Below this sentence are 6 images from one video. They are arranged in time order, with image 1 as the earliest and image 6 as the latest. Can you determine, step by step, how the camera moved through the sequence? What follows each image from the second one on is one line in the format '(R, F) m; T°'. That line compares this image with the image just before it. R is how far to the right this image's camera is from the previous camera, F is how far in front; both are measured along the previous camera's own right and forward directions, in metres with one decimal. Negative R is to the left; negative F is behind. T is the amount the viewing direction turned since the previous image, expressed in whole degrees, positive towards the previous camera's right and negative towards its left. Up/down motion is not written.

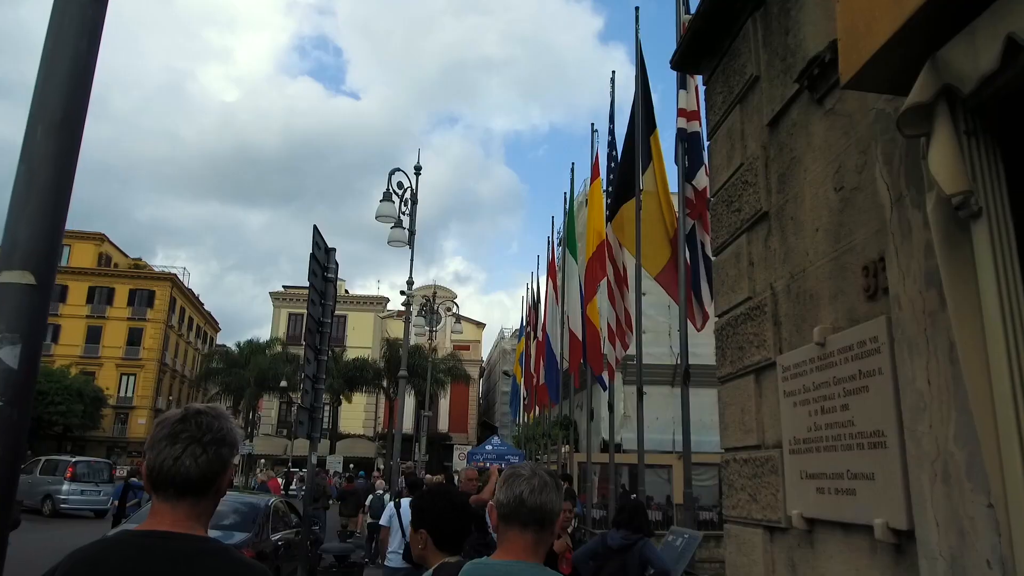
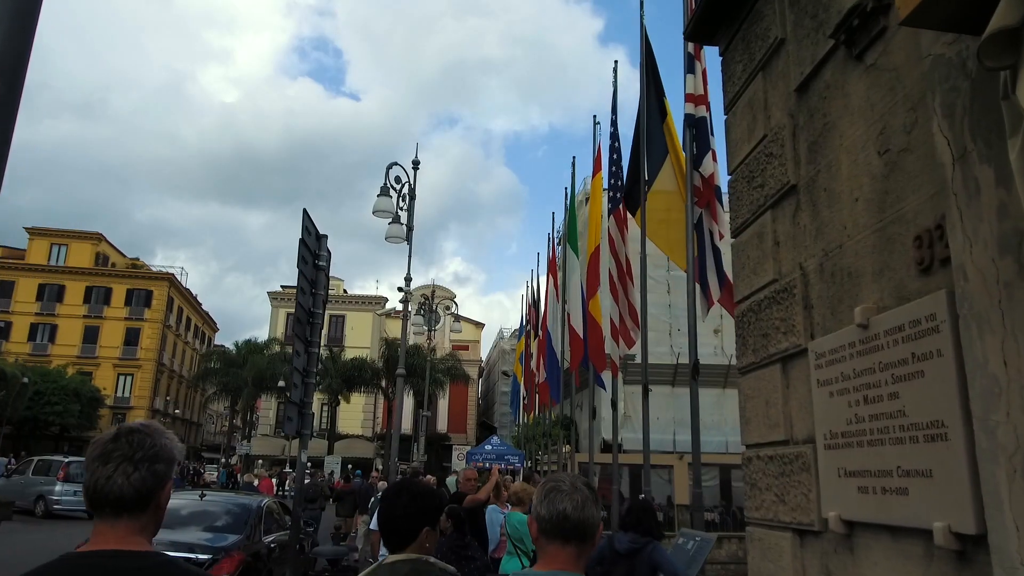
(0.0, +0.4) m; 0°
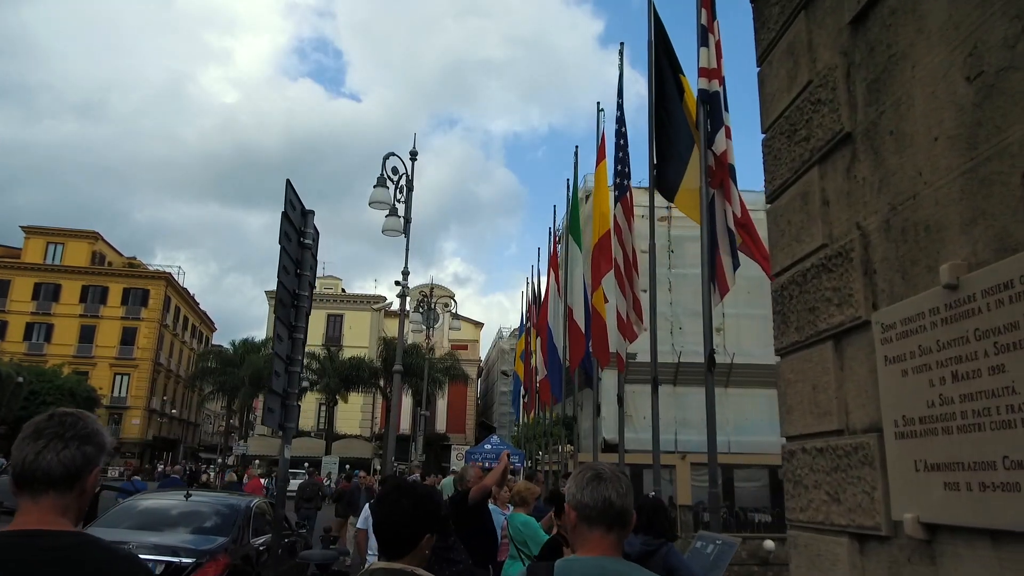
(0.0, +0.5) m; 0°
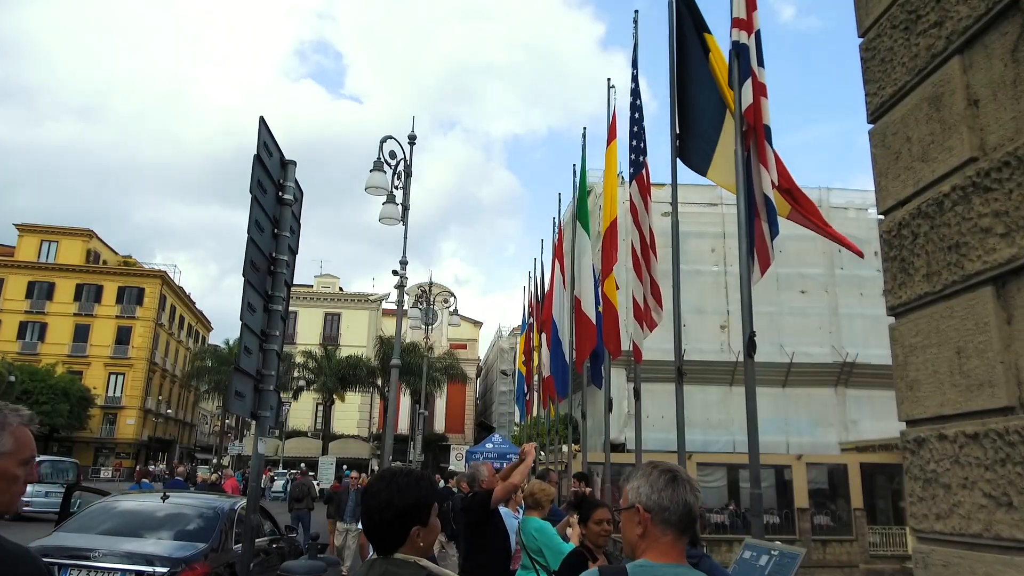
(-0.1, +0.9) m; 0°
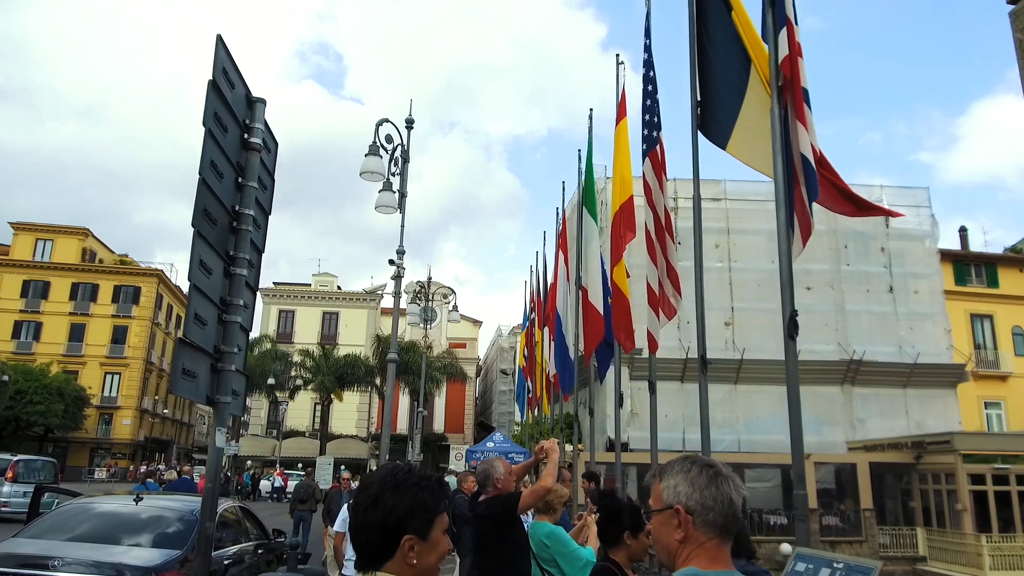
(-0.1, +0.8) m; 0°
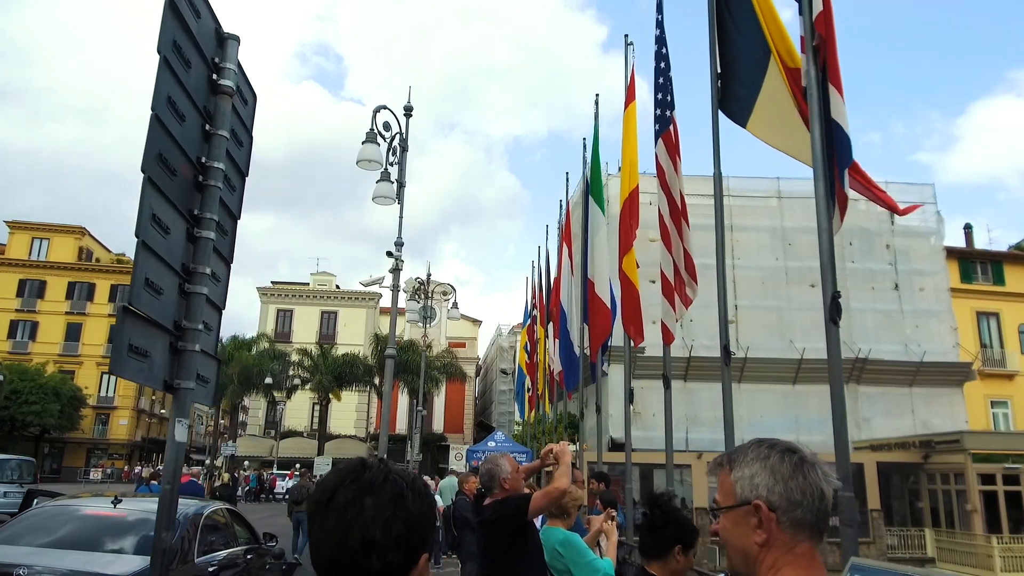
(-0.1, +0.6) m; 0°
